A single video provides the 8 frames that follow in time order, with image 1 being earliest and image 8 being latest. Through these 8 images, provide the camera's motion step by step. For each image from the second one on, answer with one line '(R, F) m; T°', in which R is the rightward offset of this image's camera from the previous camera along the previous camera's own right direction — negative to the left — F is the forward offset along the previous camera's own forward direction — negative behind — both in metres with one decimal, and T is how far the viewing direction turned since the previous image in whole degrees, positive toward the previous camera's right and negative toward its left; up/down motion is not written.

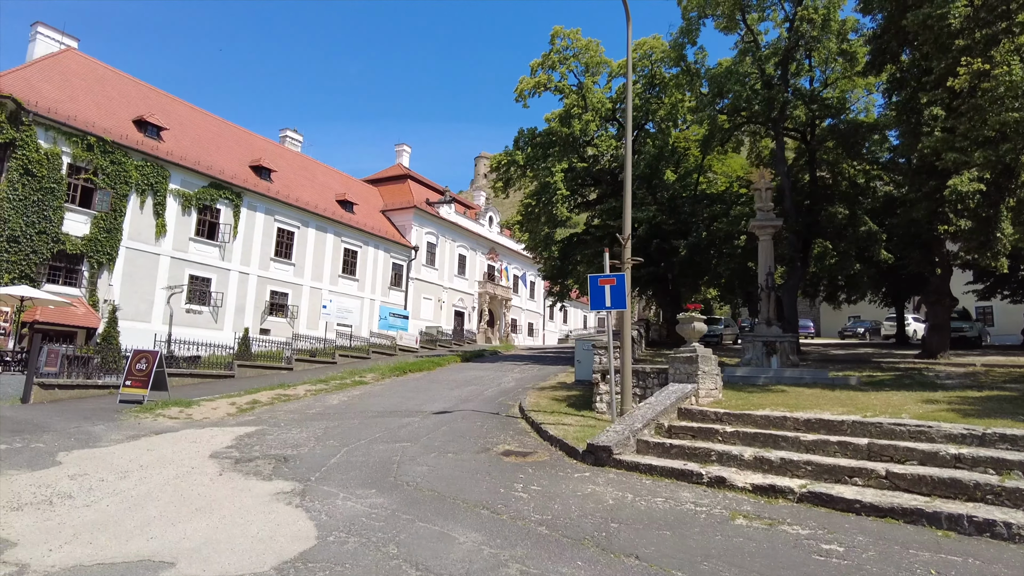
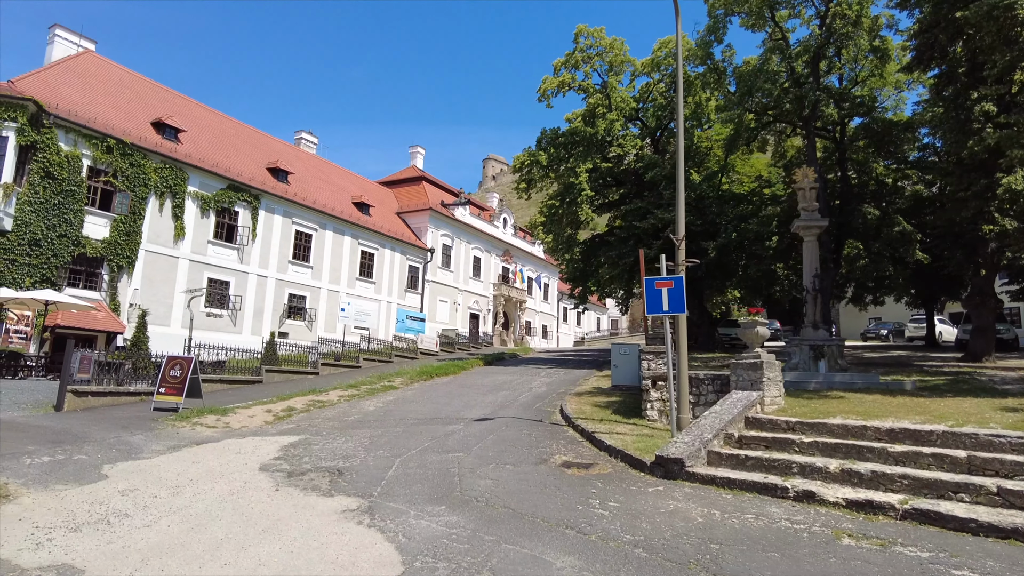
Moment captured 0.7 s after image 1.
(-0.7, +0.4) m; -1°
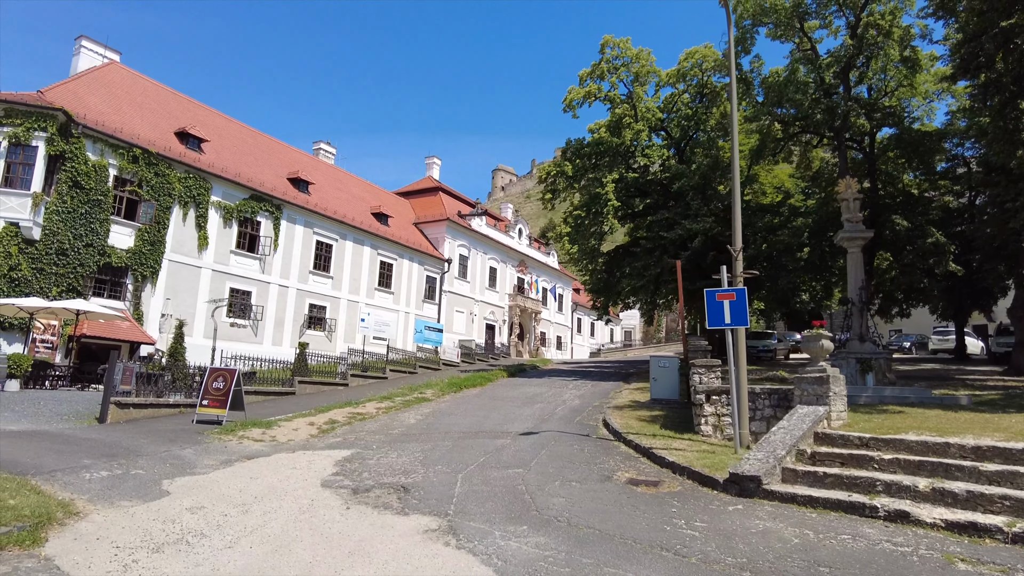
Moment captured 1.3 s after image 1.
(-0.7, +0.2) m; -1°
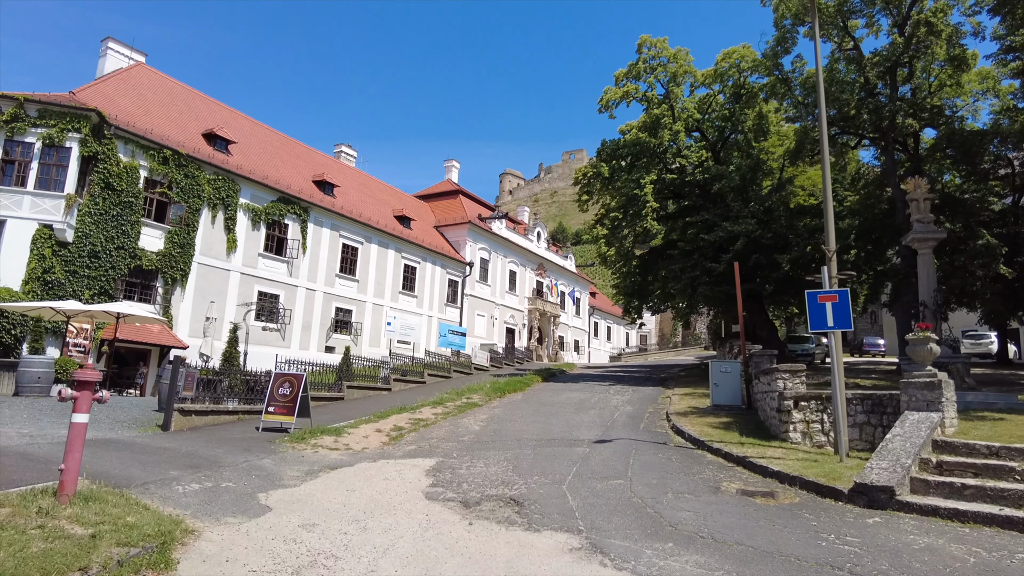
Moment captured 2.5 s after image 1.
(-1.2, +0.4) m; 0°
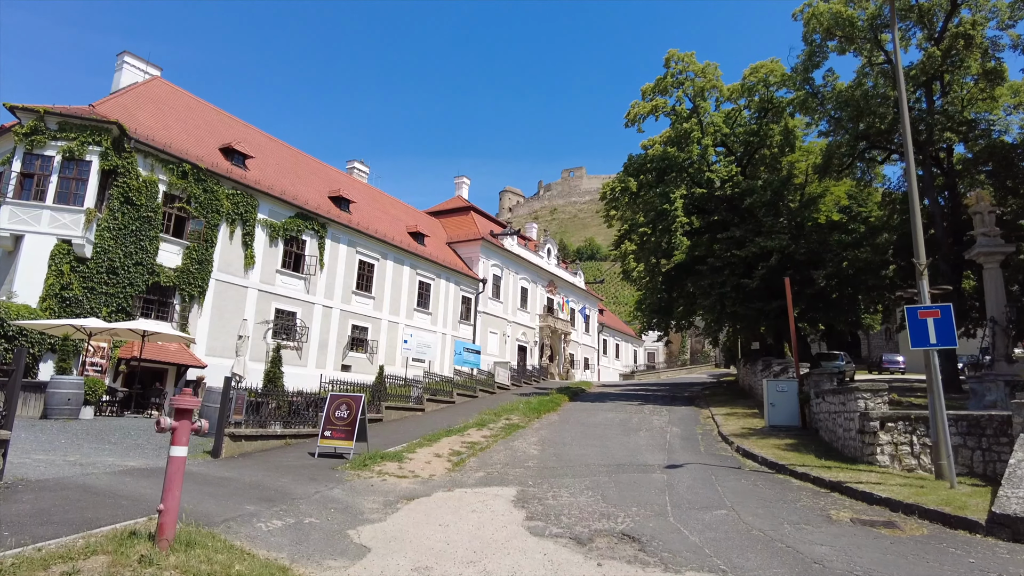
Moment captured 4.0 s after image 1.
(-1.1, +0.5) m; 0°
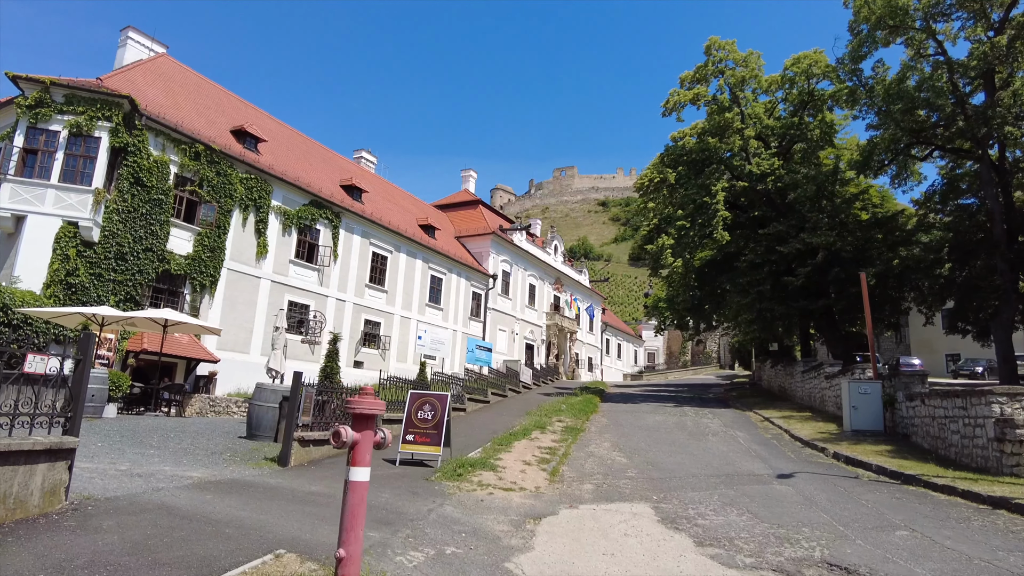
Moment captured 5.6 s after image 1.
(-1.6, +1.2) m; +2°
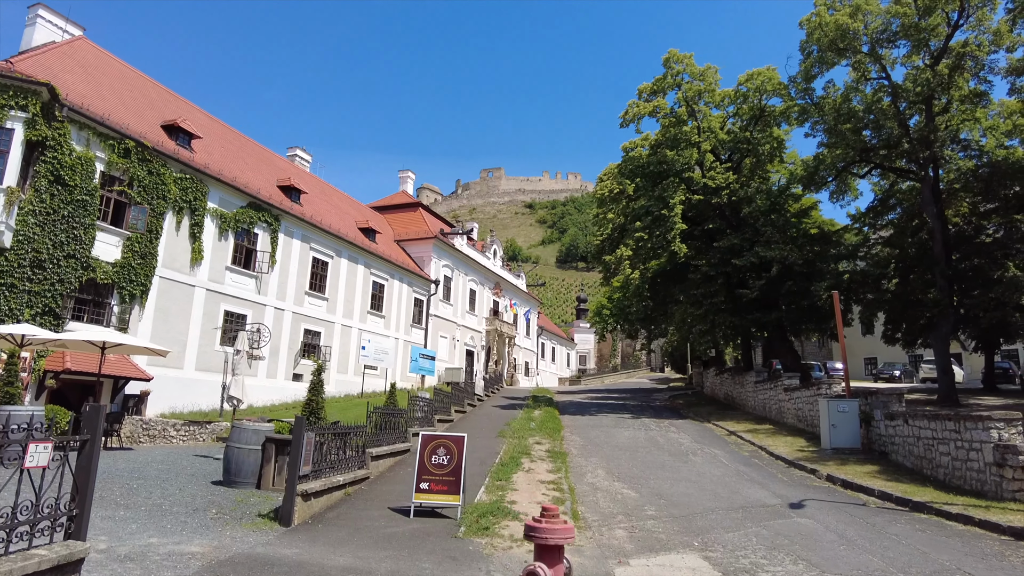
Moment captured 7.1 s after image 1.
(-1.2, +0.7) m; +7°
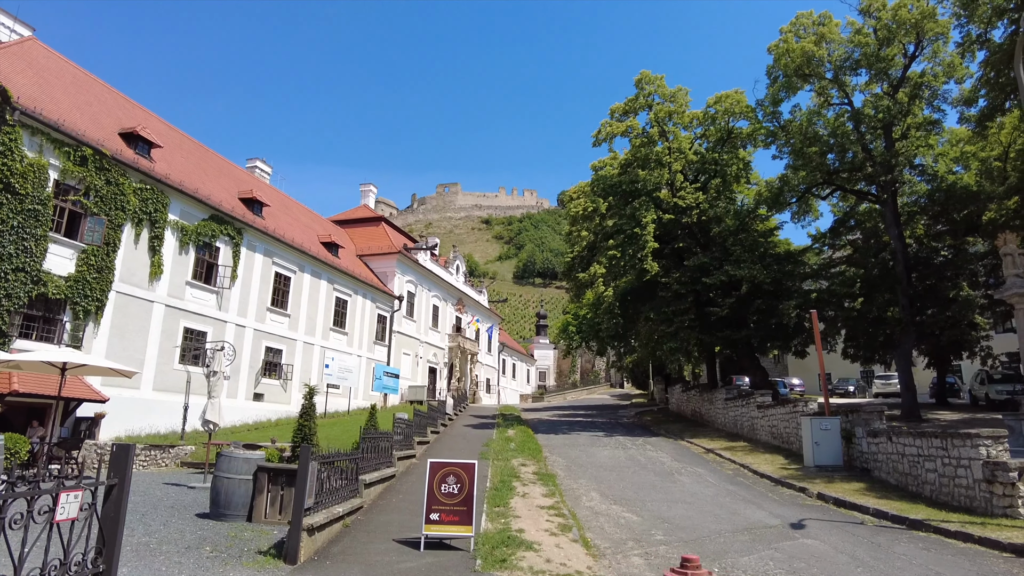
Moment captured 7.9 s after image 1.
(-0.7, +0.3) m; +4°
